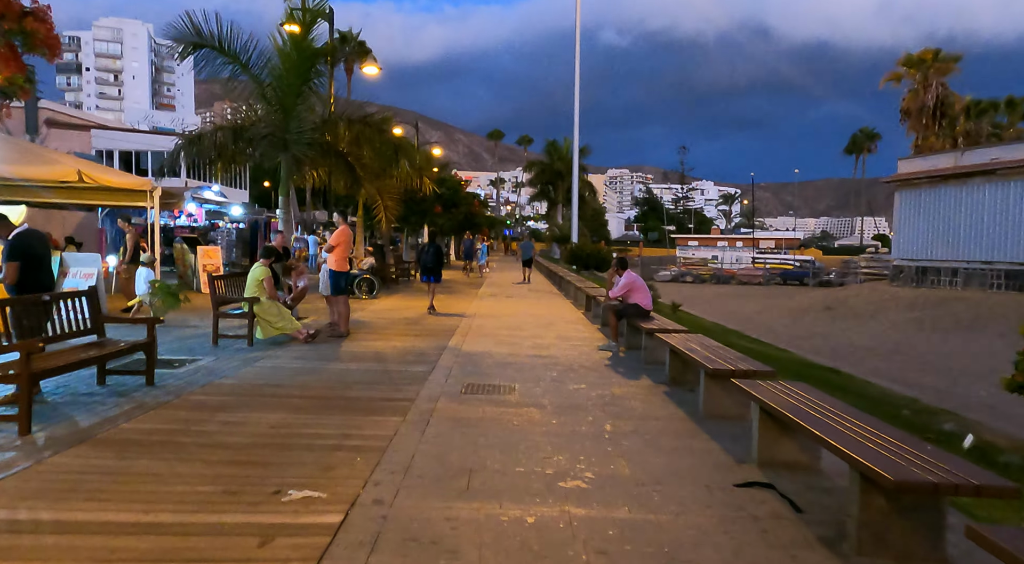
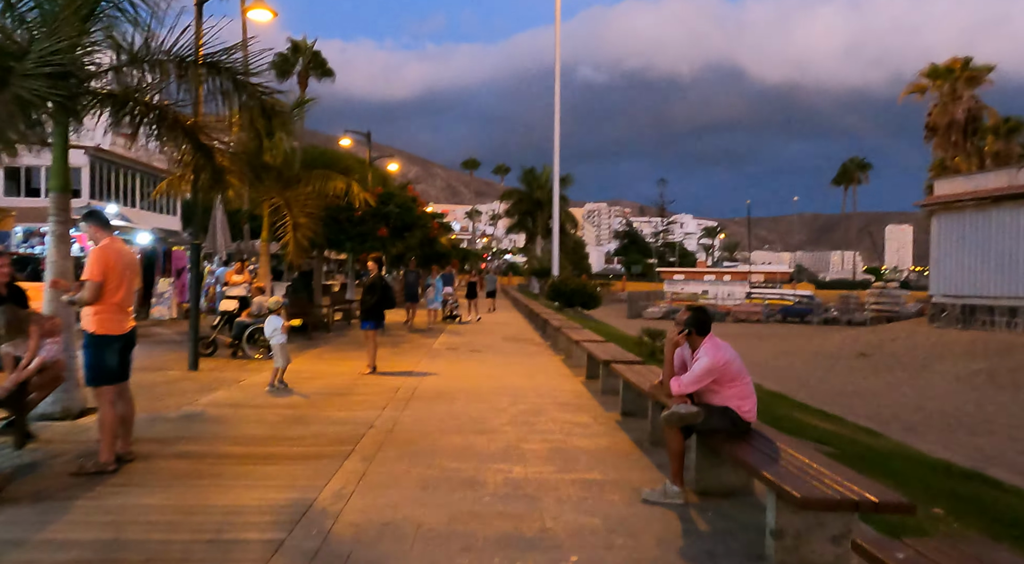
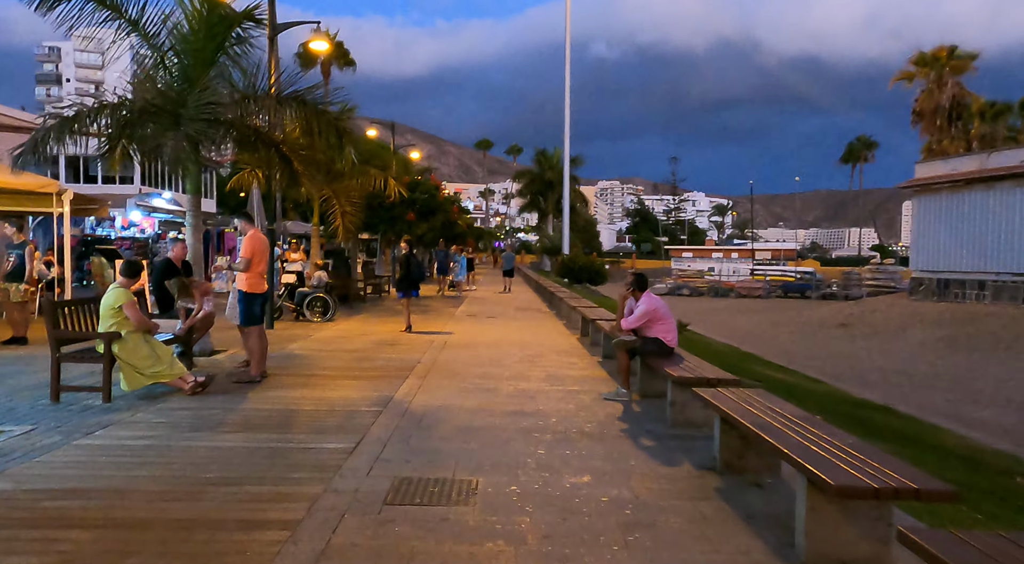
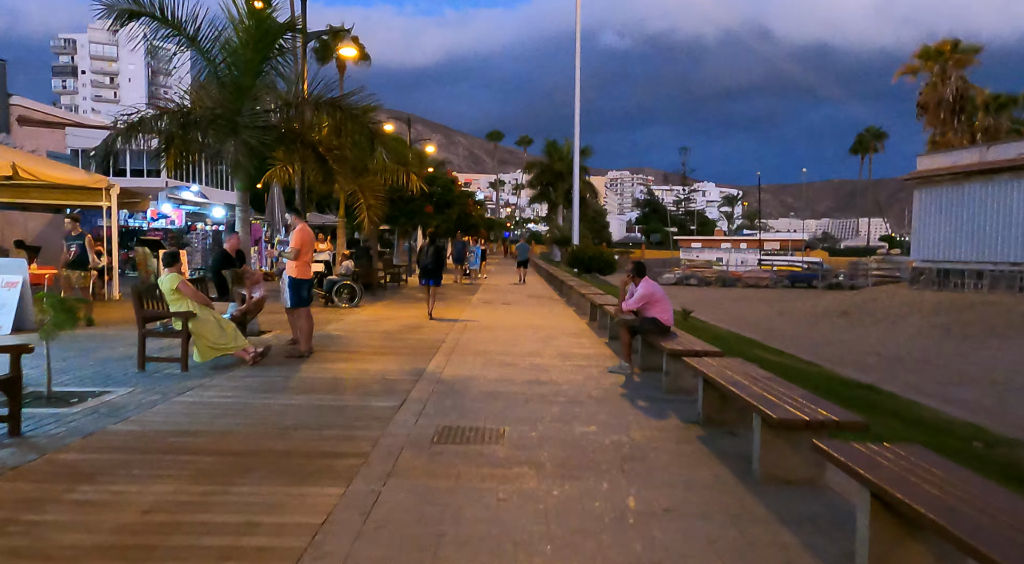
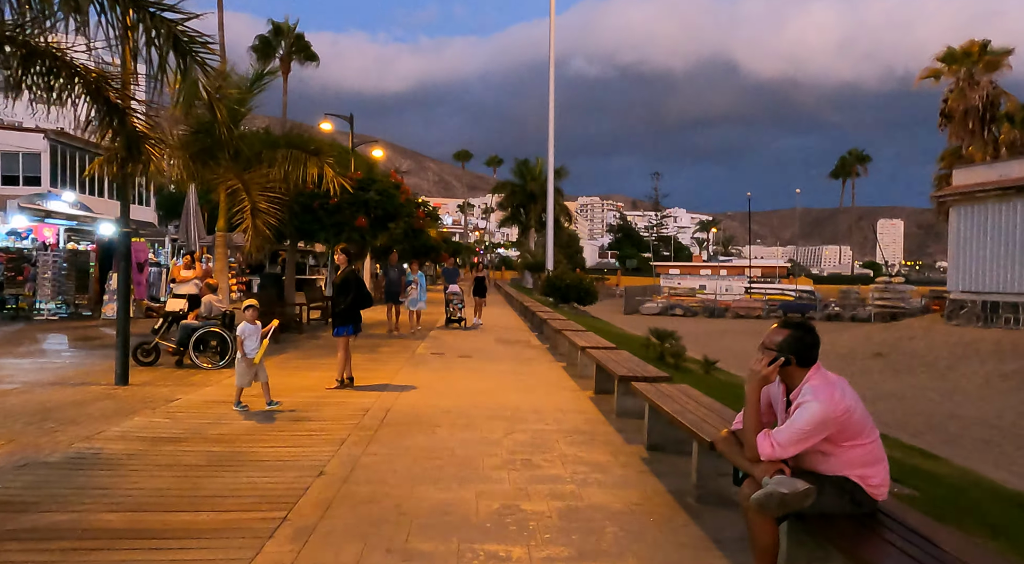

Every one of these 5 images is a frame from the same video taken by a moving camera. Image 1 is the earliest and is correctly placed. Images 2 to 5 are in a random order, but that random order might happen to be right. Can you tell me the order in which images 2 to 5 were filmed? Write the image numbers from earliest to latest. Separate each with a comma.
4, 3, 2, 5
